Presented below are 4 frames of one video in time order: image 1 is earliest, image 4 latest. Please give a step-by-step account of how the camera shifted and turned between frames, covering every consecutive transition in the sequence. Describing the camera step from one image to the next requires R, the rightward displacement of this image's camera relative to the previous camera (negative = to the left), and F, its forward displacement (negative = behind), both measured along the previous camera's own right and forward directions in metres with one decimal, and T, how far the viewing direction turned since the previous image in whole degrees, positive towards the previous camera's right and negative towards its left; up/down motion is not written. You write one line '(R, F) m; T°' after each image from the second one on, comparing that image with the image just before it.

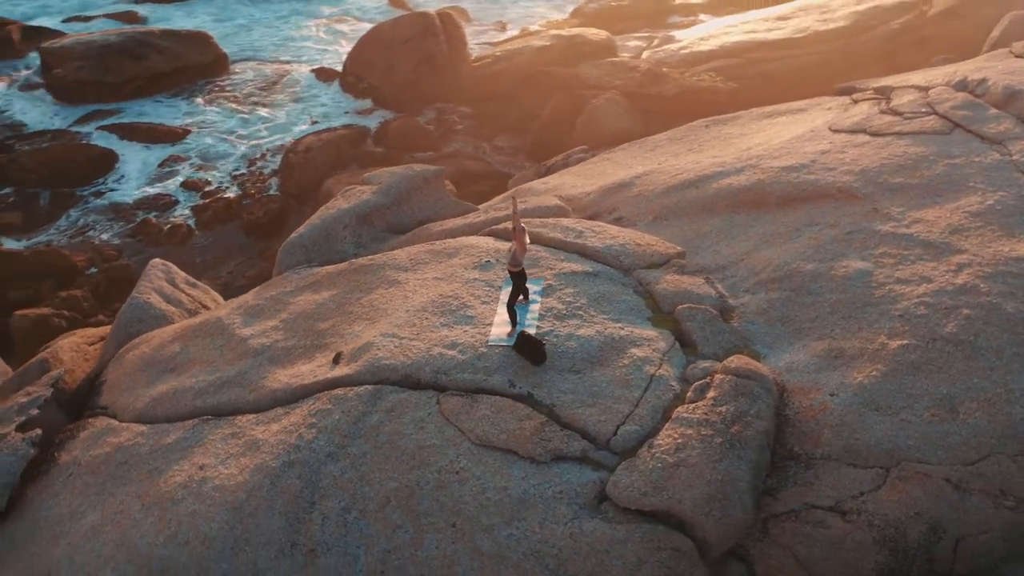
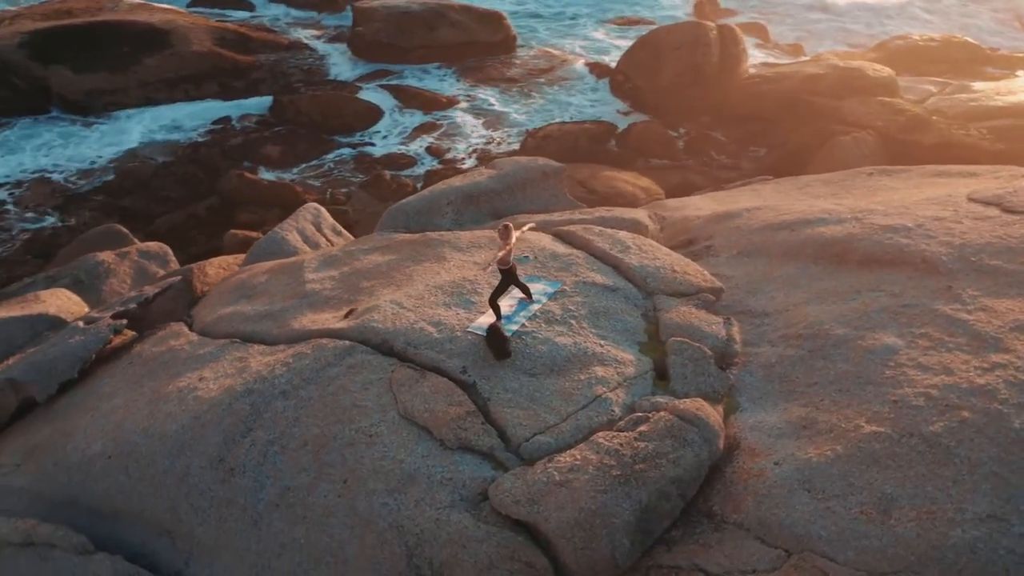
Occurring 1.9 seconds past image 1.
(+1.9, +0.2) m; -19°
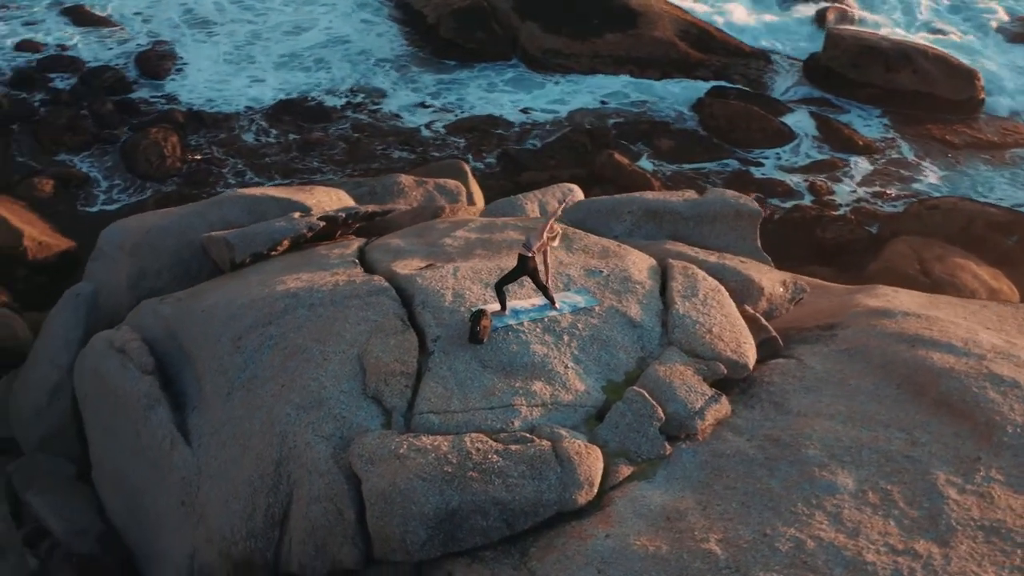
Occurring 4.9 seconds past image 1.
(+2.7, +0.6) m; -29°
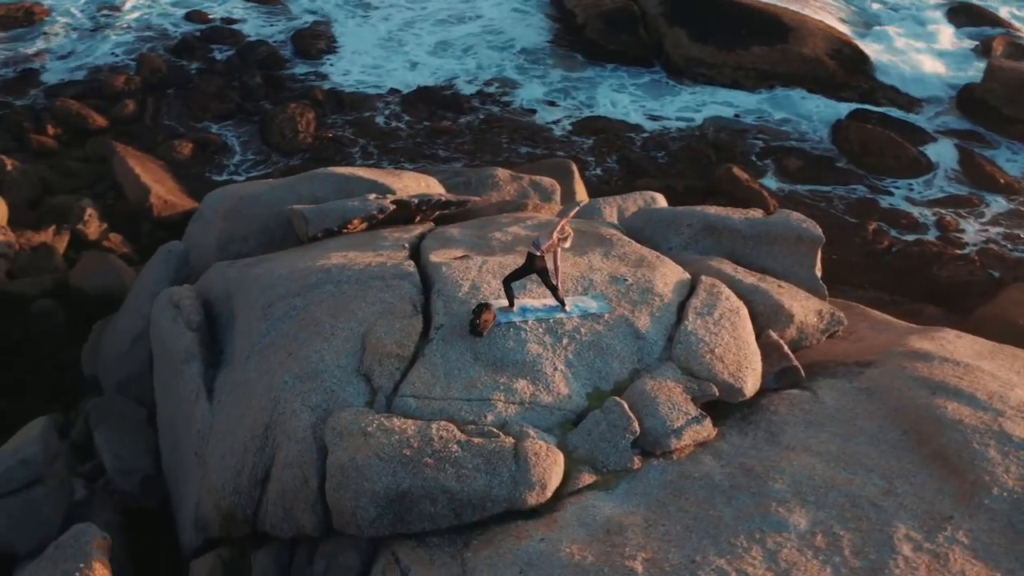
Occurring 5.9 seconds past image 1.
(+0.9, 0.0) m; -9°
